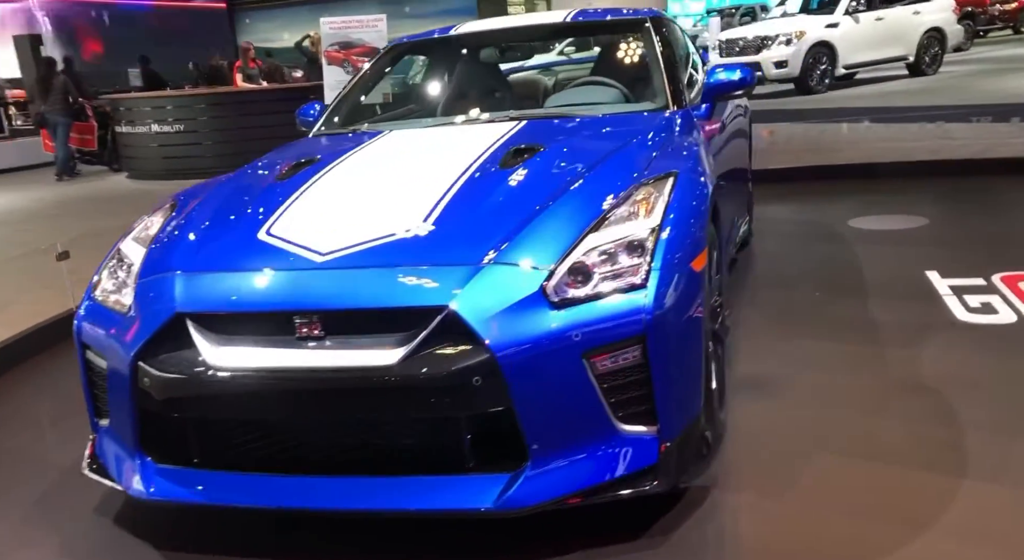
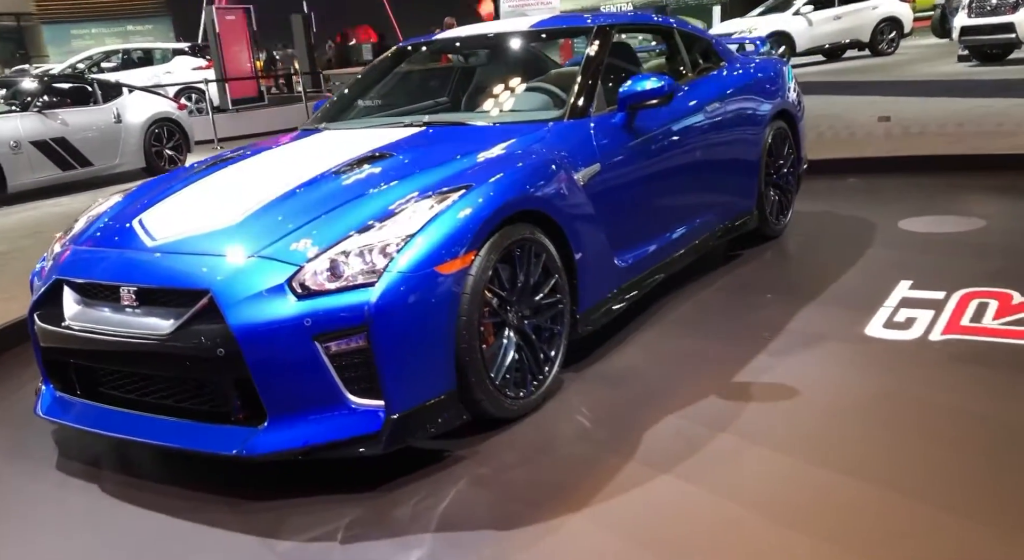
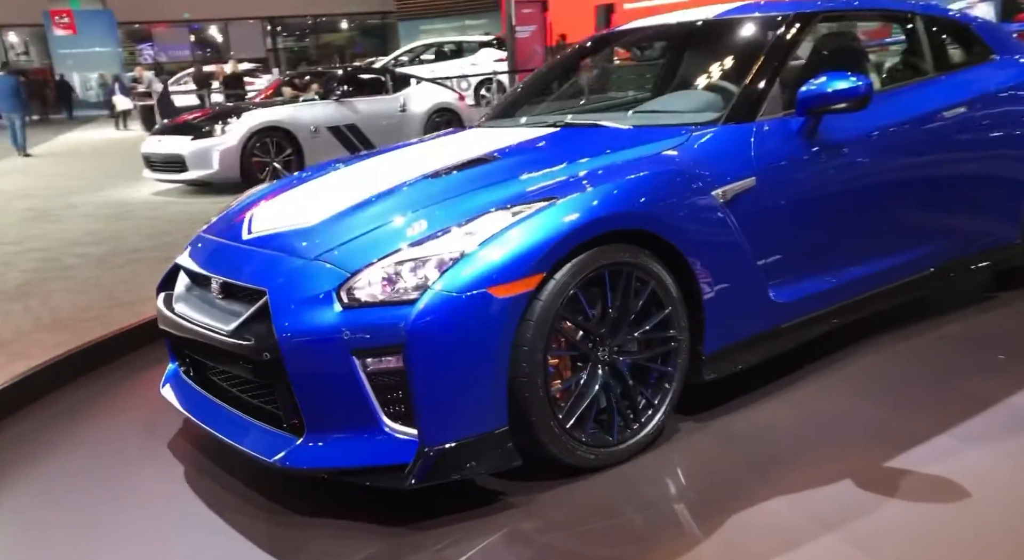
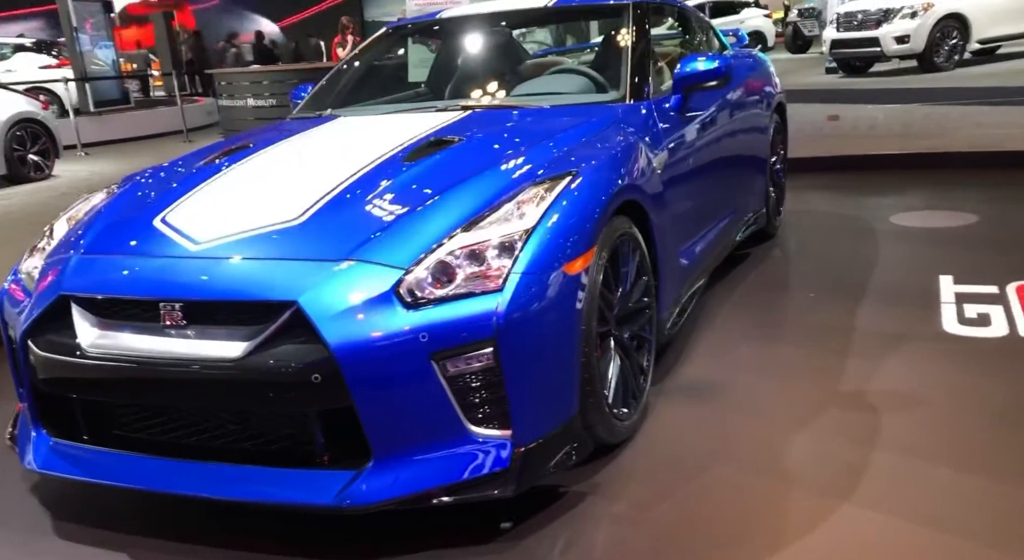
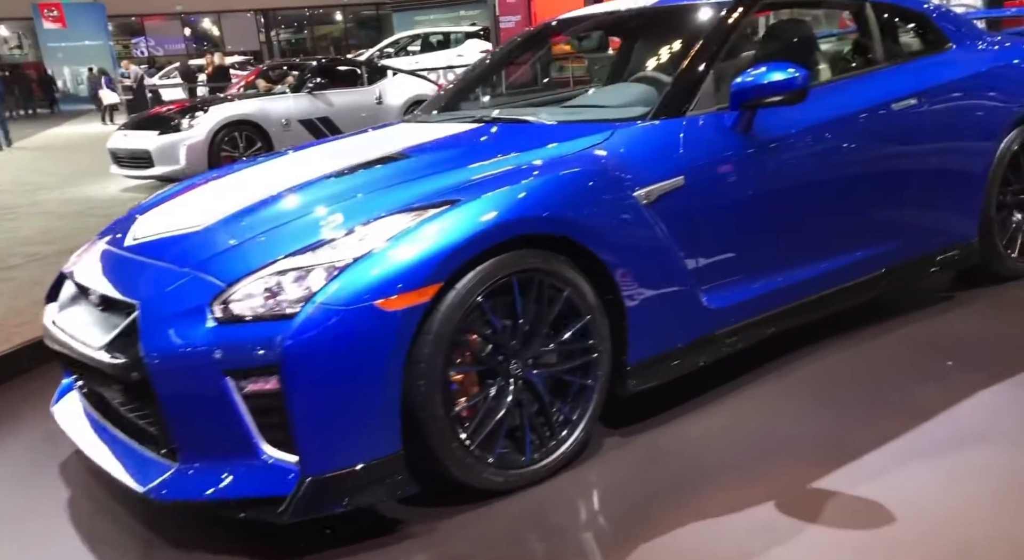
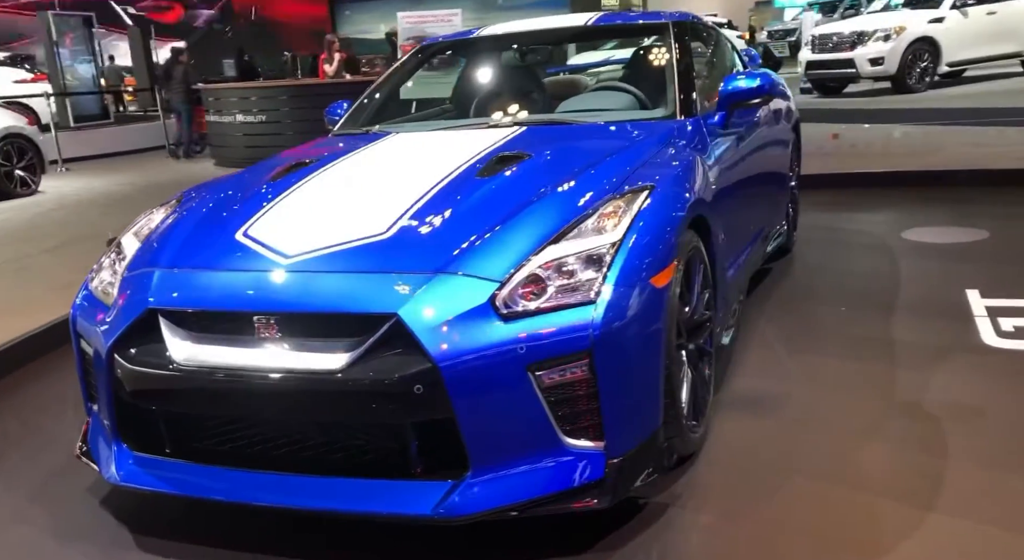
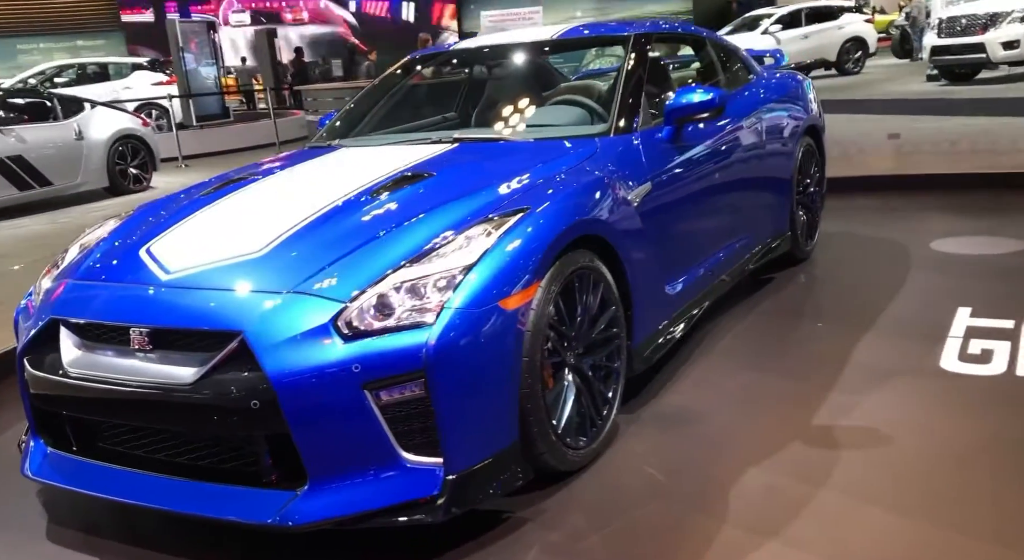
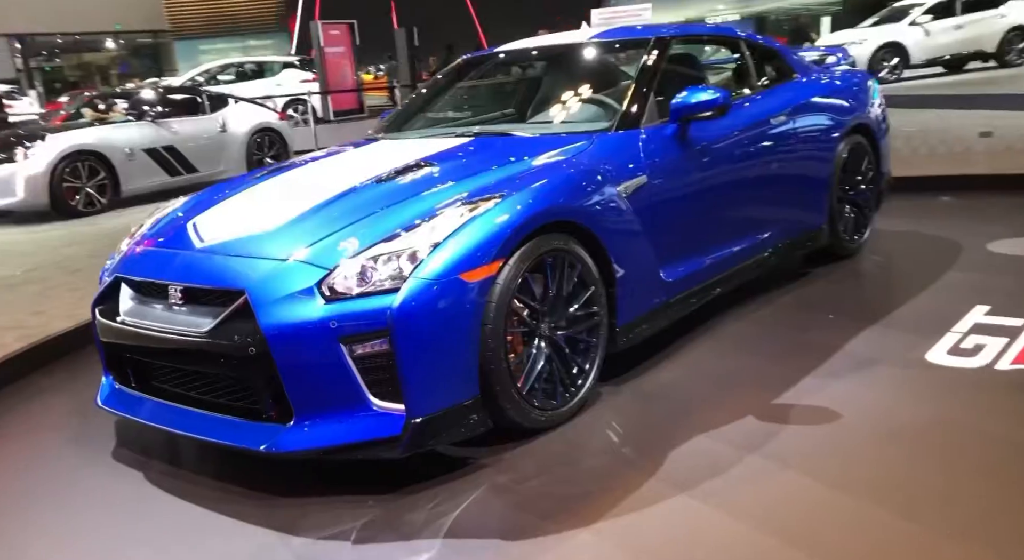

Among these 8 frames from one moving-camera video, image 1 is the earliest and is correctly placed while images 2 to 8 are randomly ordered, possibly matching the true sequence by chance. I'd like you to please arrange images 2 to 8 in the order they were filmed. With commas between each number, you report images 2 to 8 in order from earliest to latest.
6, 4, 7, 2, 8, 3, 5
